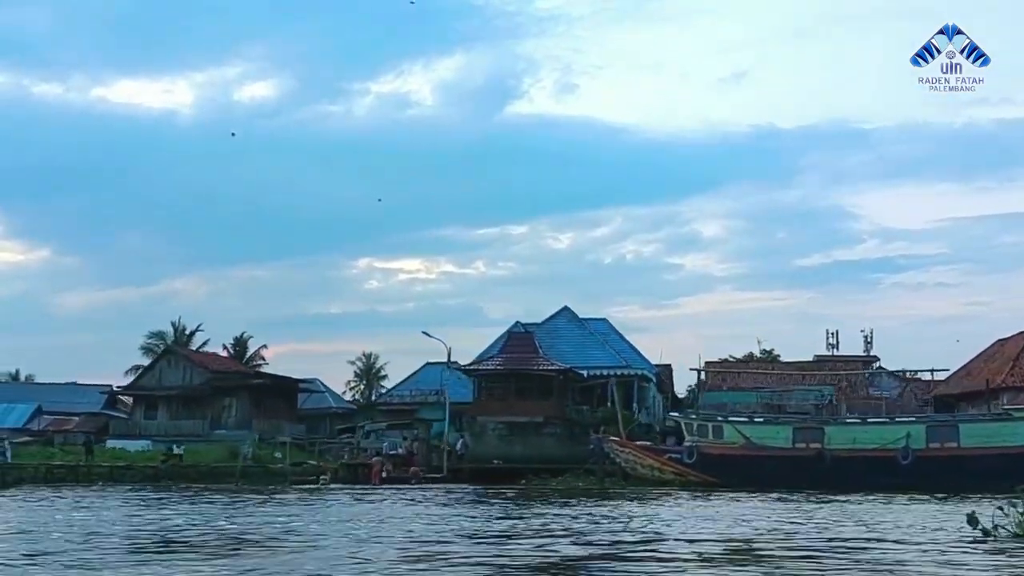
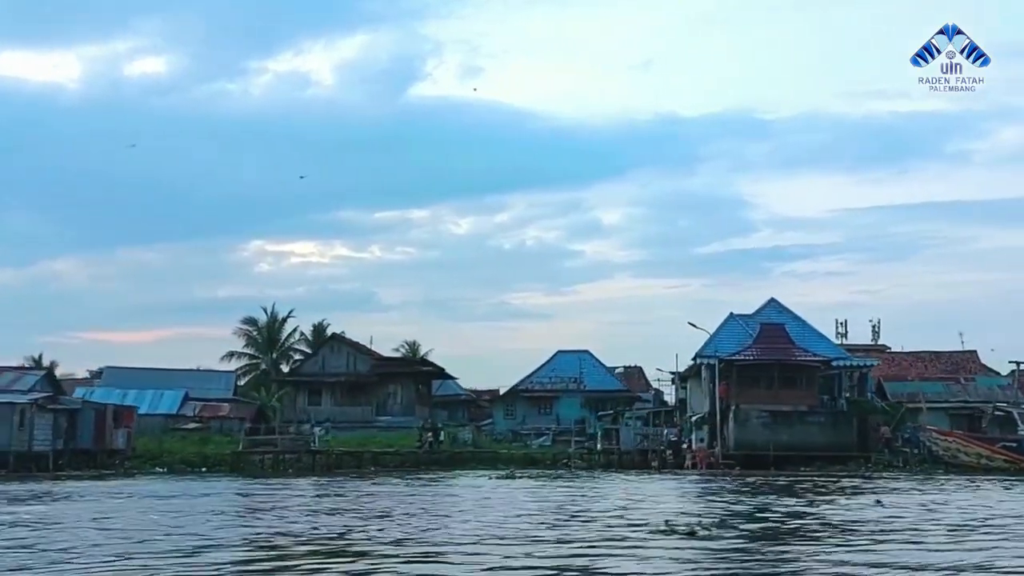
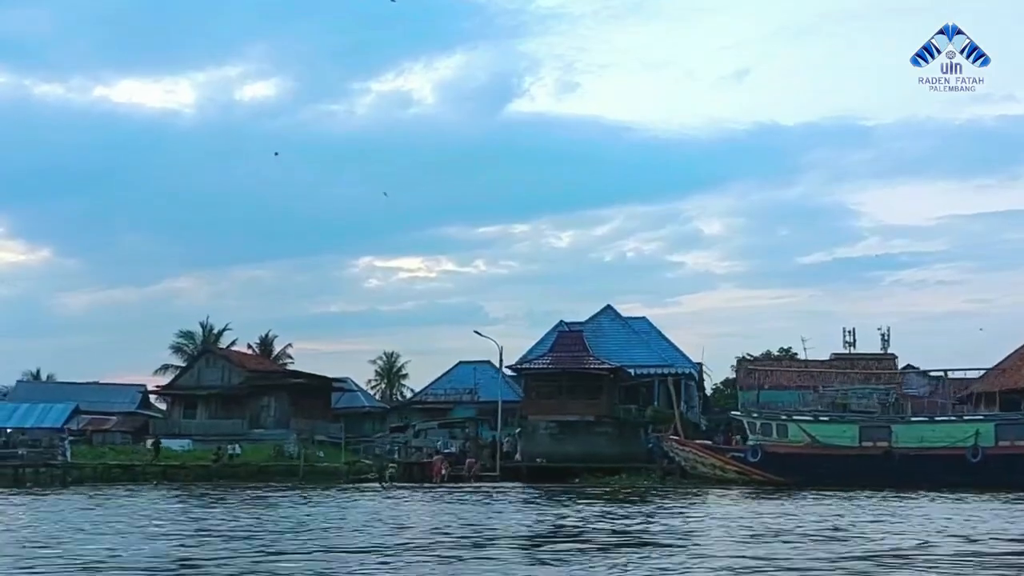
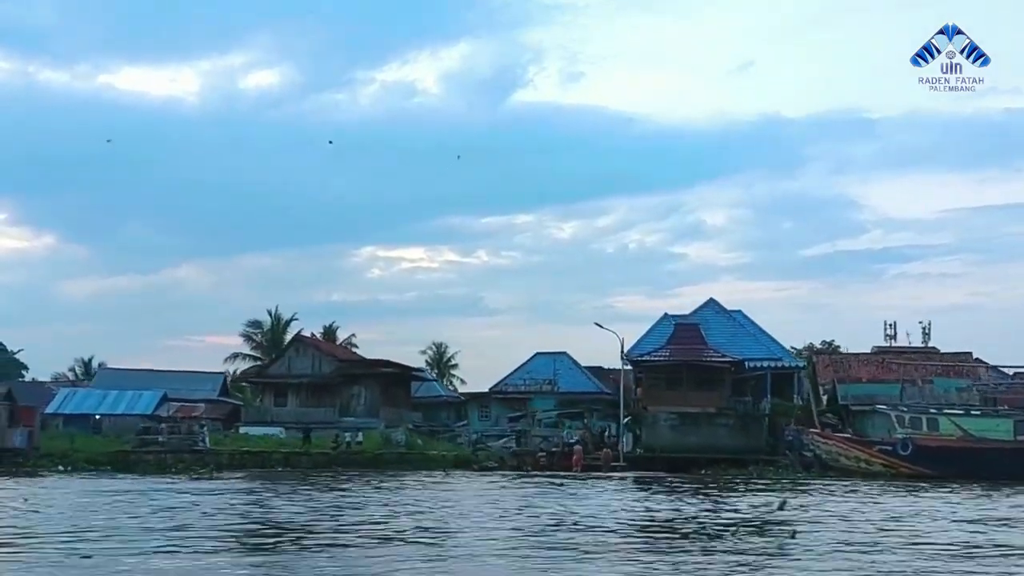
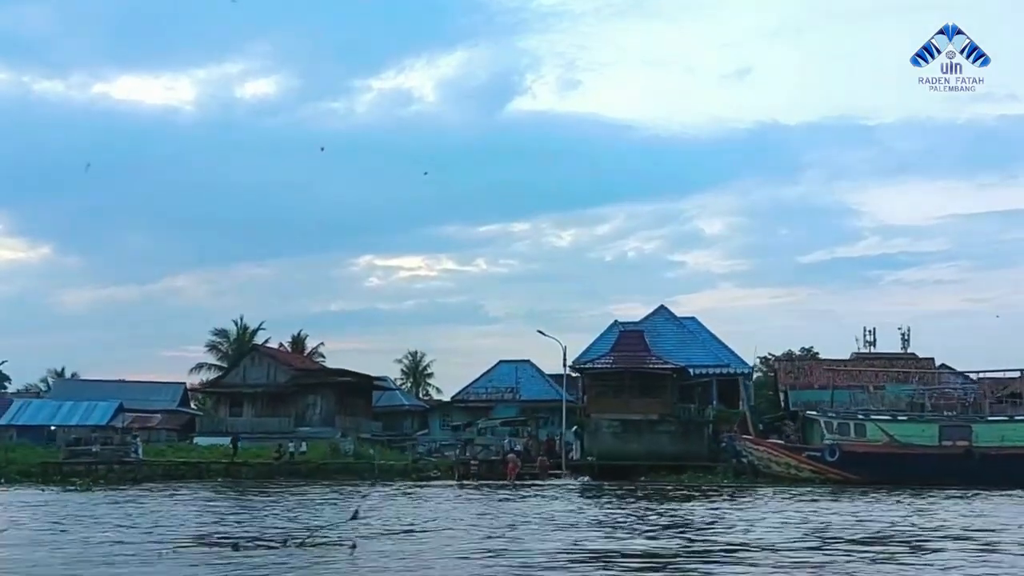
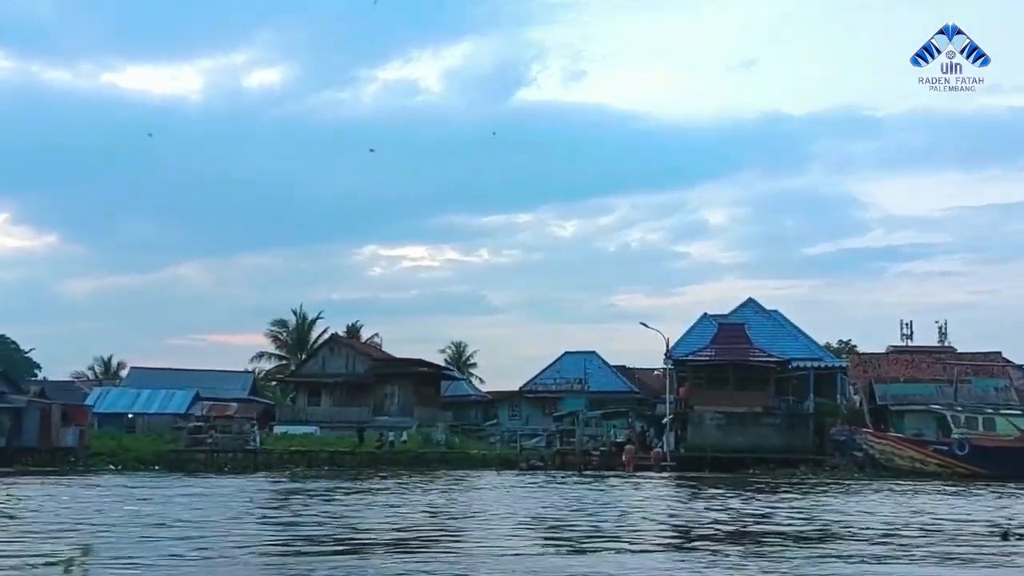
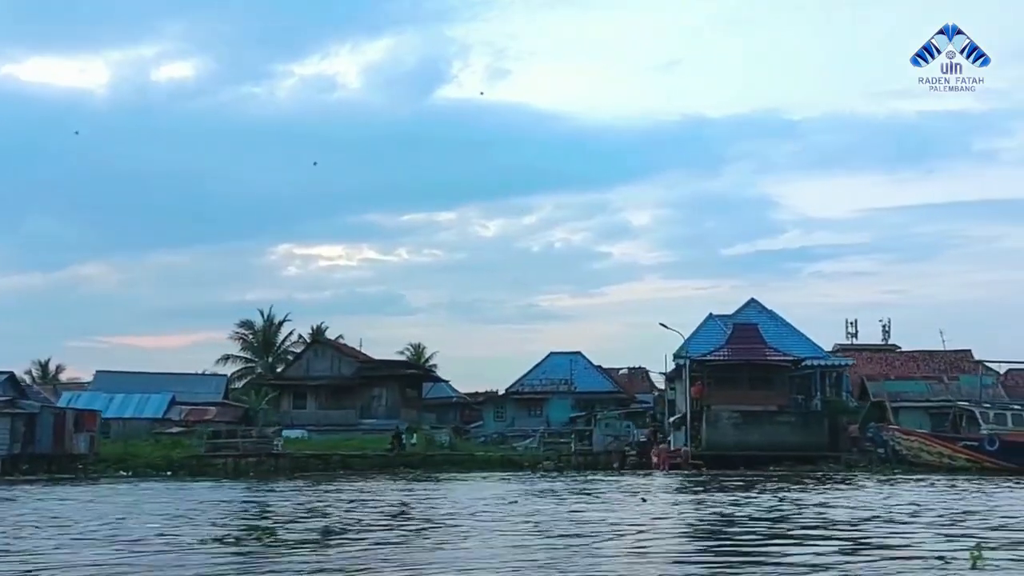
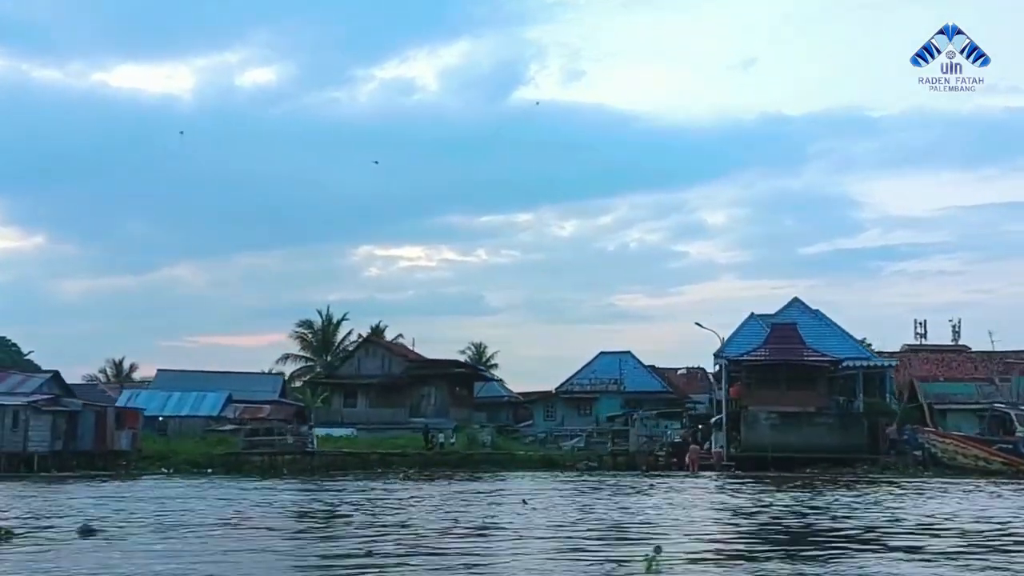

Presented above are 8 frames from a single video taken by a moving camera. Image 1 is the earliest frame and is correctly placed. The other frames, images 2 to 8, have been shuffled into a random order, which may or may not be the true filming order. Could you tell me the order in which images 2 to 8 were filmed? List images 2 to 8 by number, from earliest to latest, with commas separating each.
3, 5, 4, 6, 8, 7, 2
